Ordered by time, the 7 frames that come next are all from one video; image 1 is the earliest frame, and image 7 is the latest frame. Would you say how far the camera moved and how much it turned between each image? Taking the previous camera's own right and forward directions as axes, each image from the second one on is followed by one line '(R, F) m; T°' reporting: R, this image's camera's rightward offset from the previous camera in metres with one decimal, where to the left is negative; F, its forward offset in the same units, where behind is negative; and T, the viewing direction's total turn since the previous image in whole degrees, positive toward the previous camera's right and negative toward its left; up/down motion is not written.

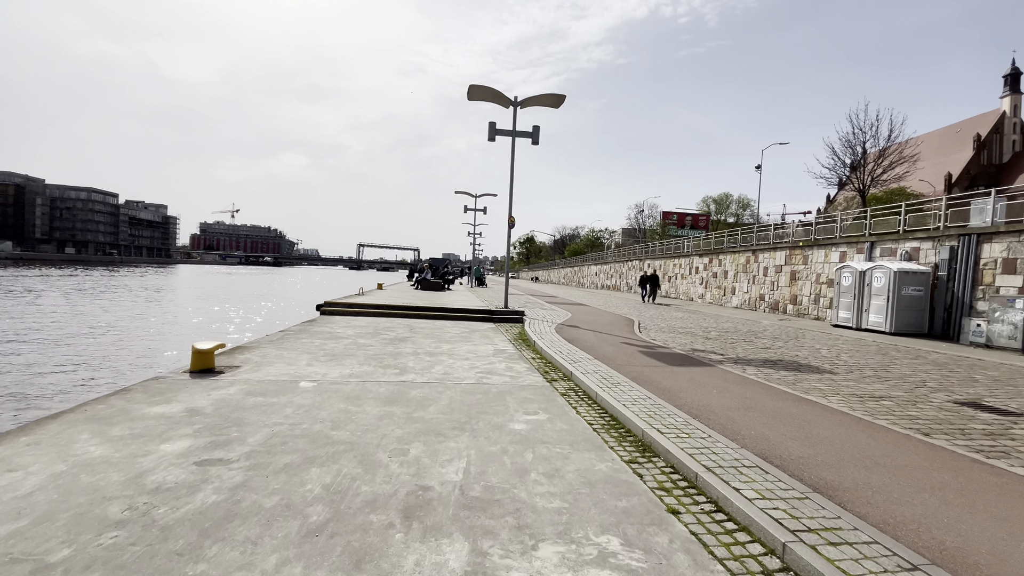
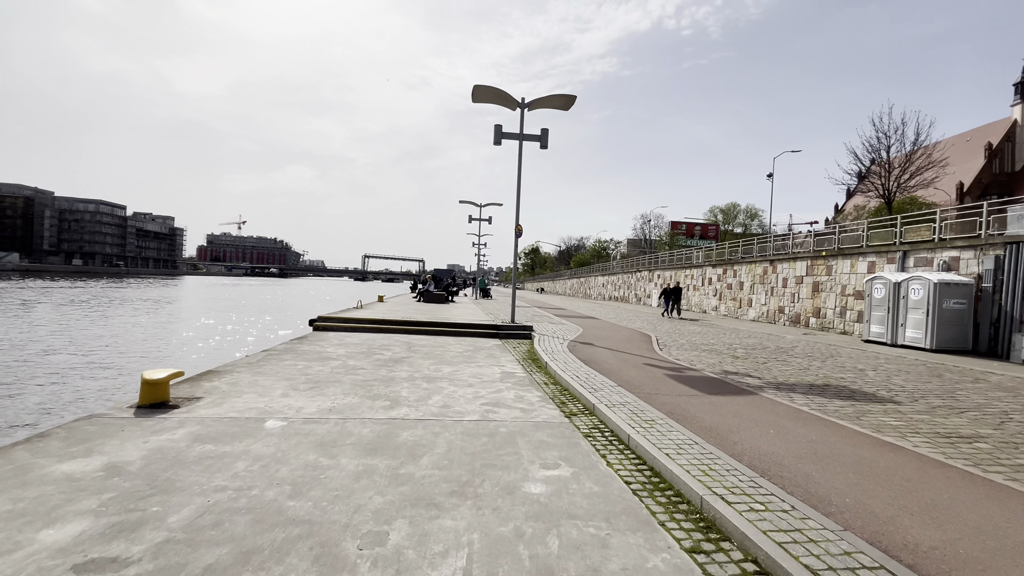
(-0.1, +1.2) m; -1°
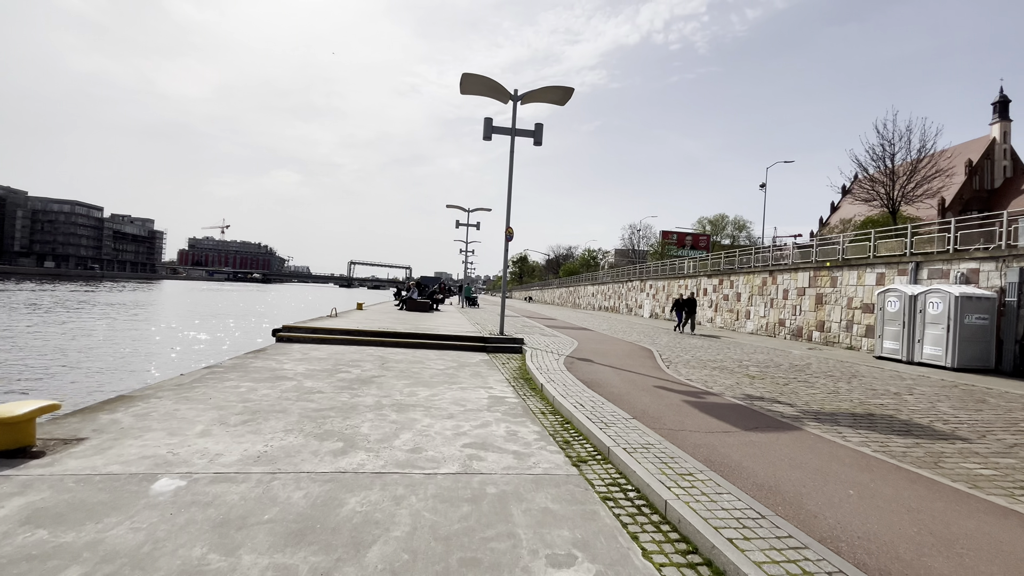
(-0.1, +1.5) m; +2°
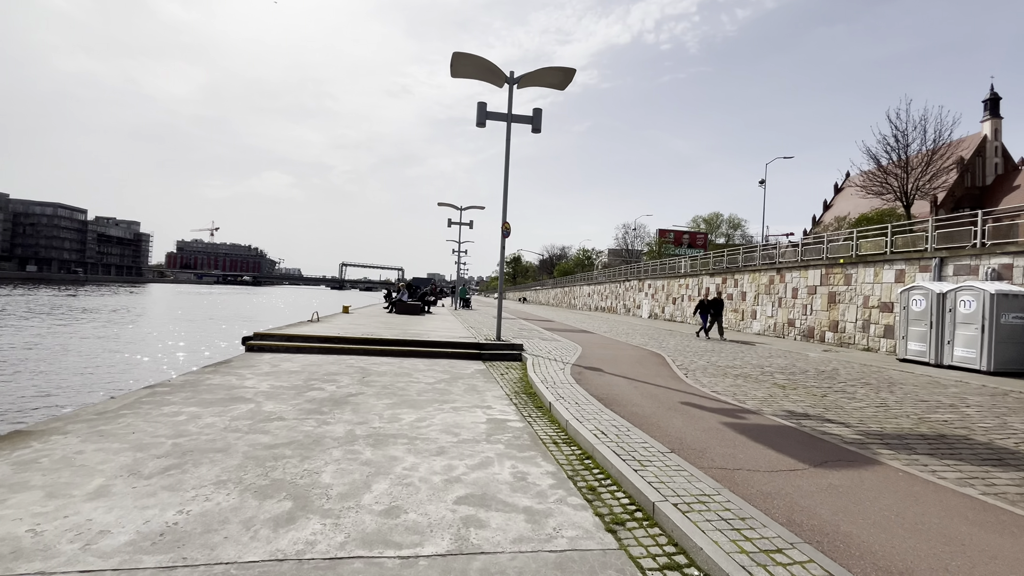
(-0.1, +1.3) m; +1°
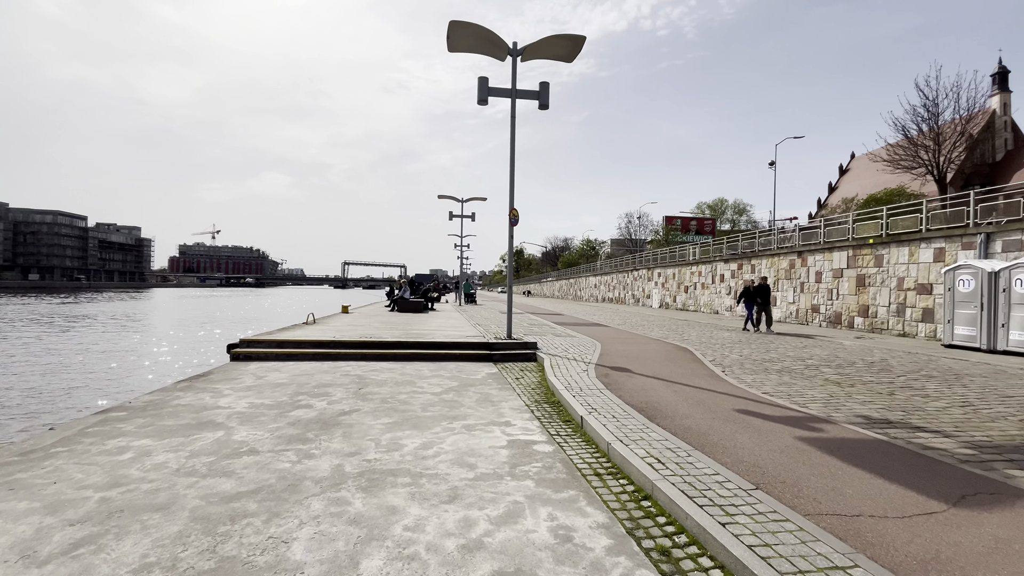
(-0.2, +1.2) m; 0°
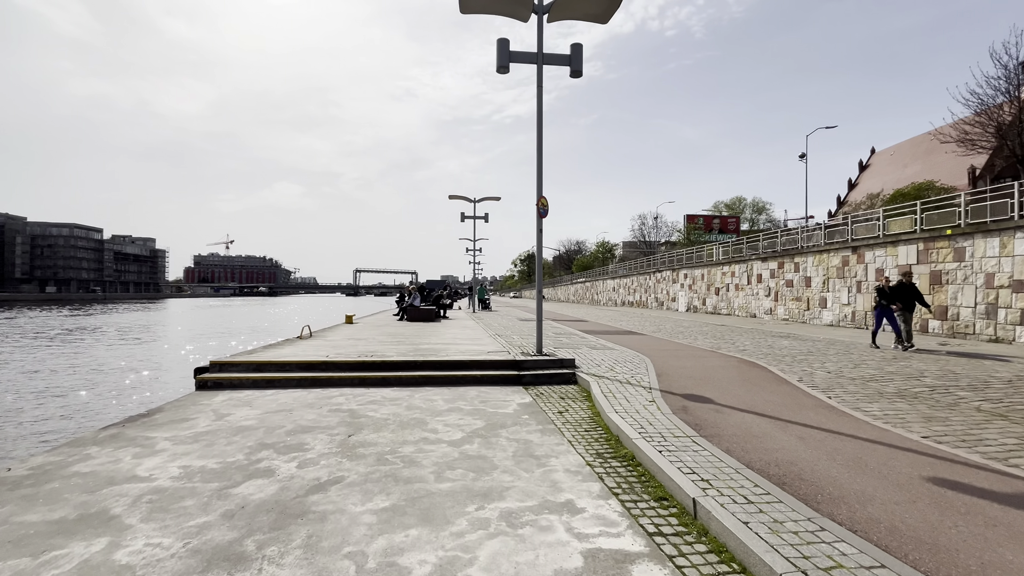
(-0.4, +2.2) m; -1°
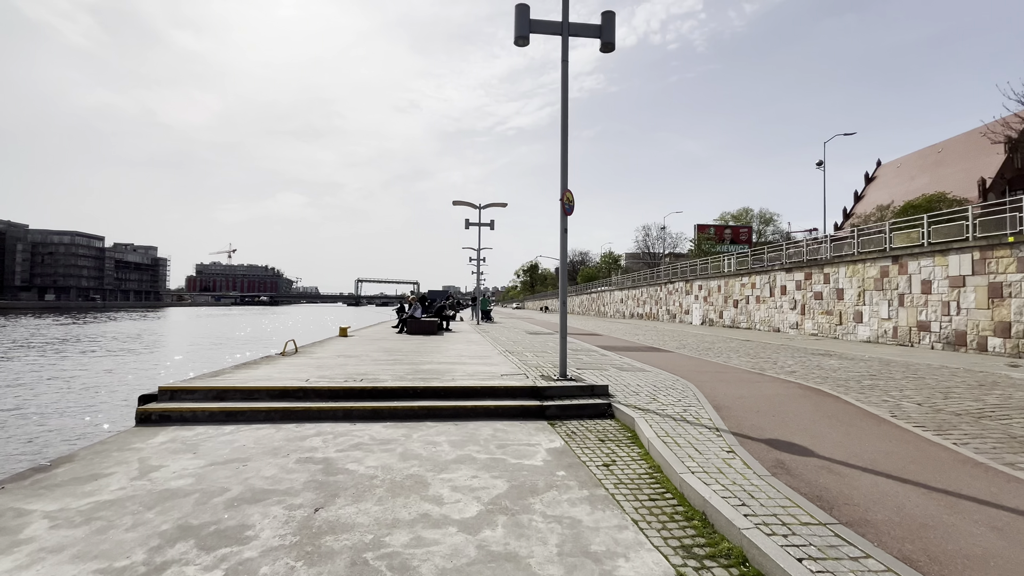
(-0.3, +1.7) m; 0°
